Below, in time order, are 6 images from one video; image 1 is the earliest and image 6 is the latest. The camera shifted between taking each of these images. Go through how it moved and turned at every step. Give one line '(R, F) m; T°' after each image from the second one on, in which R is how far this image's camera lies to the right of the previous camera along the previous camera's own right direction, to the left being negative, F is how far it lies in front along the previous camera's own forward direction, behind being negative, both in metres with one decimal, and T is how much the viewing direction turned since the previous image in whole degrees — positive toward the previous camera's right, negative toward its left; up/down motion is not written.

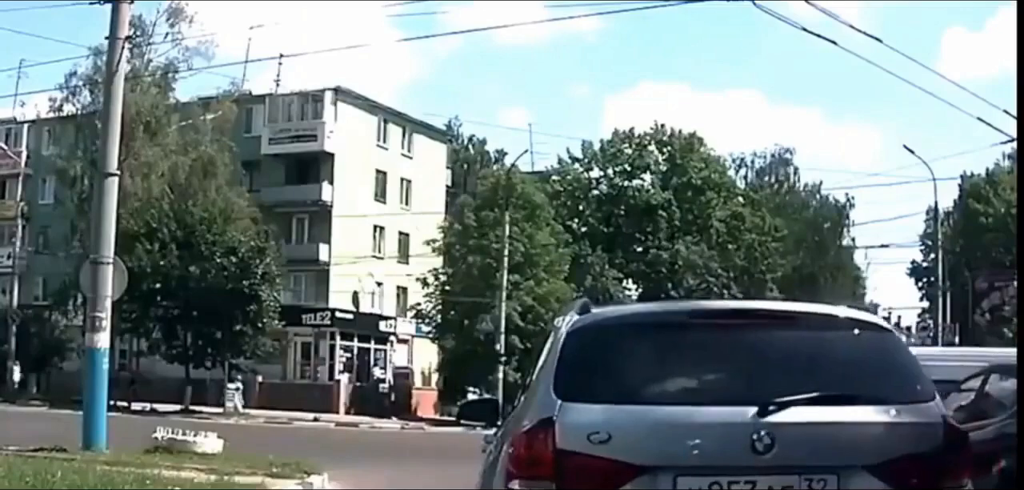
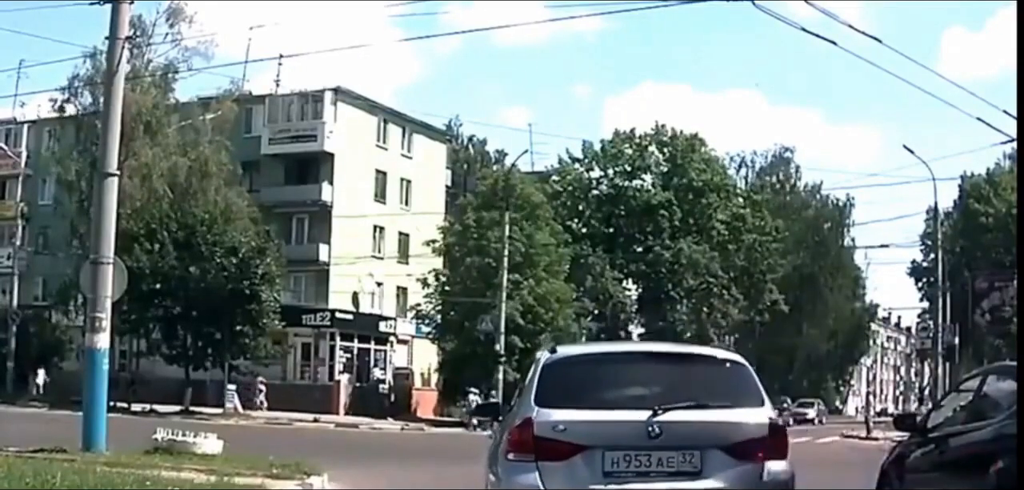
(0.0, 0.0) m; 0°
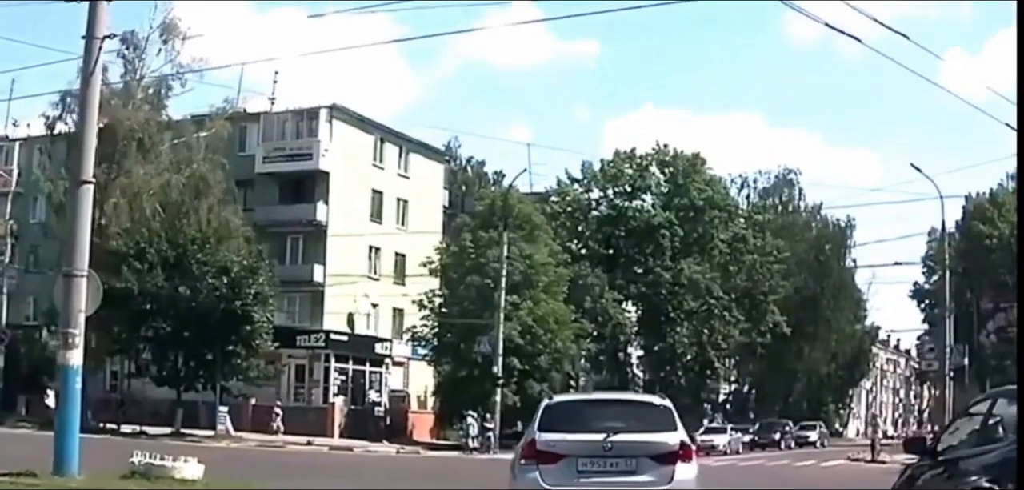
(0.0, +0.4) m; 0°
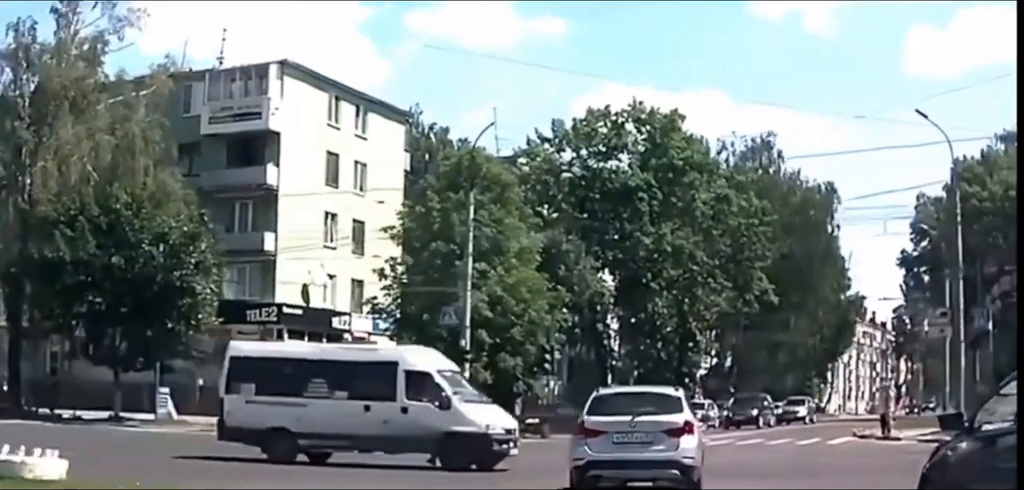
(0.0, +1.7) m; +1°
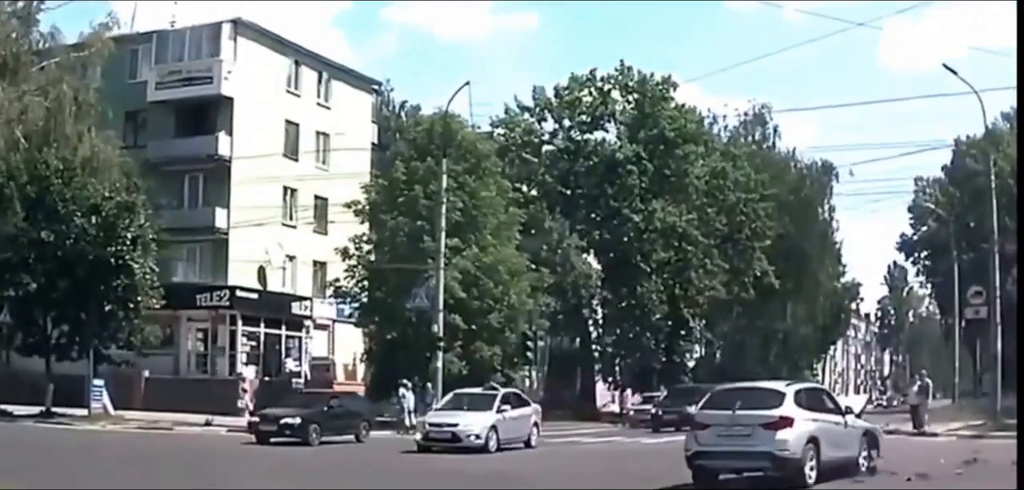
(-0.1, +1.9) m; +1°
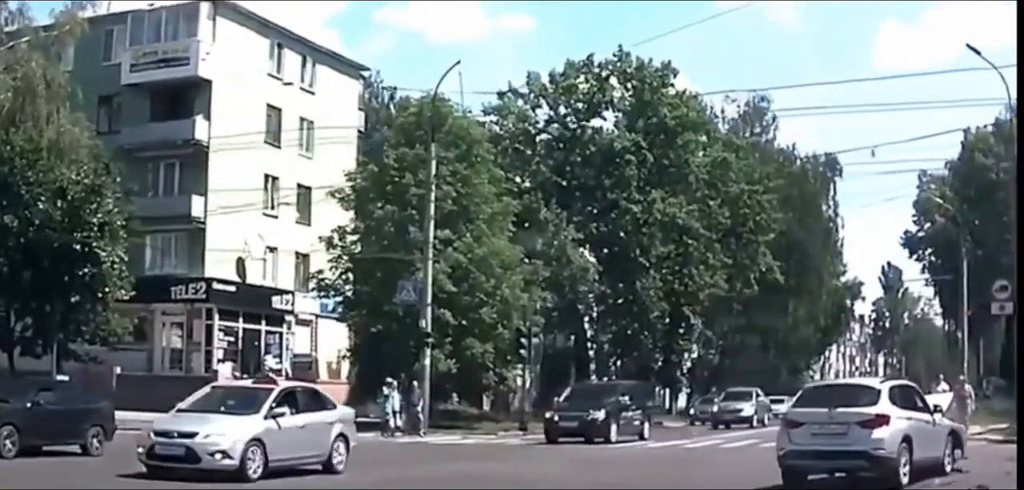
(-0.1, +1.0) m; 0°
